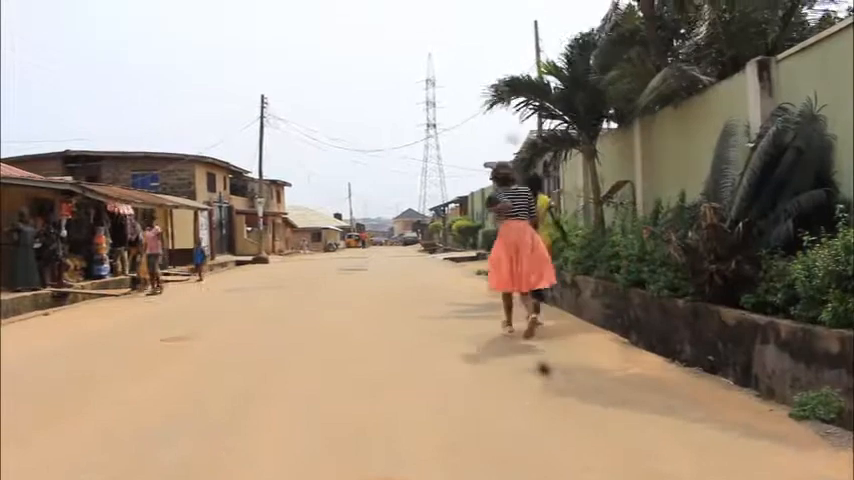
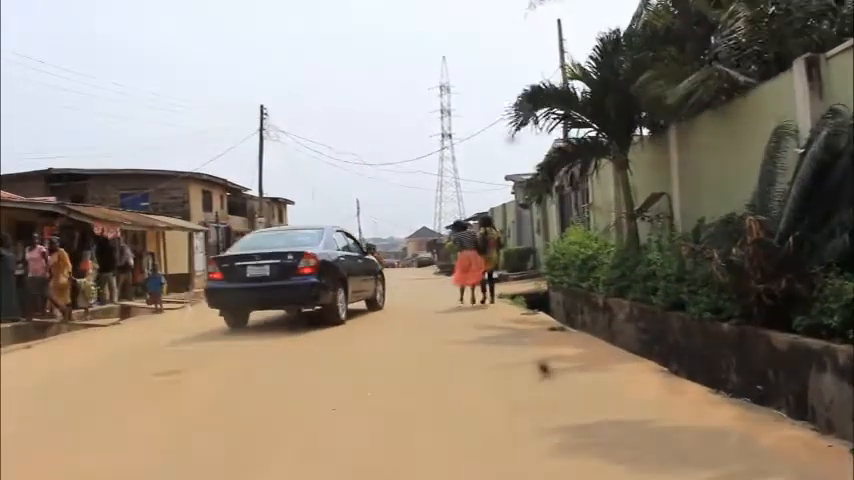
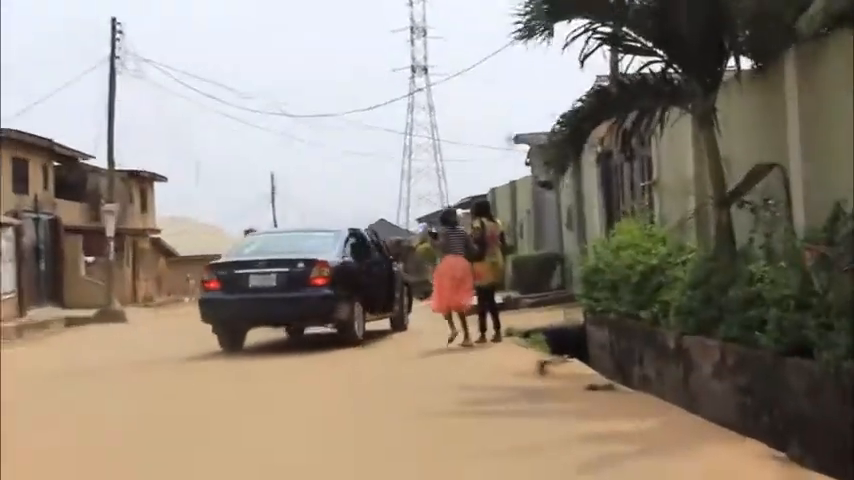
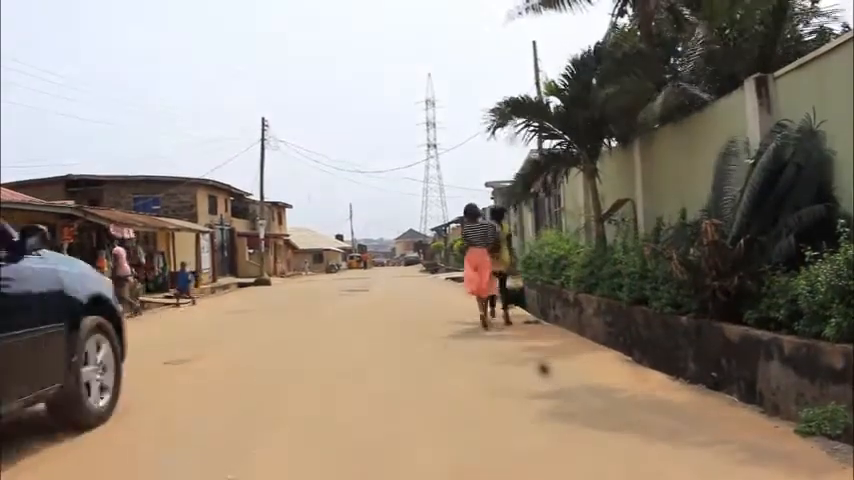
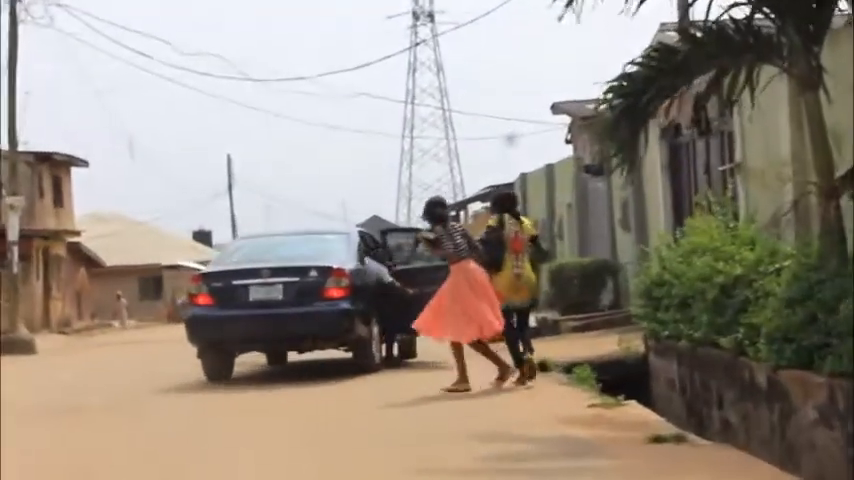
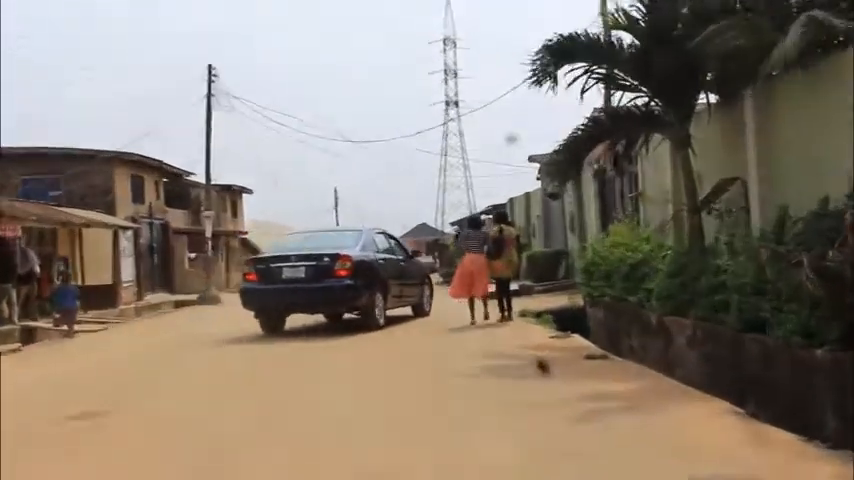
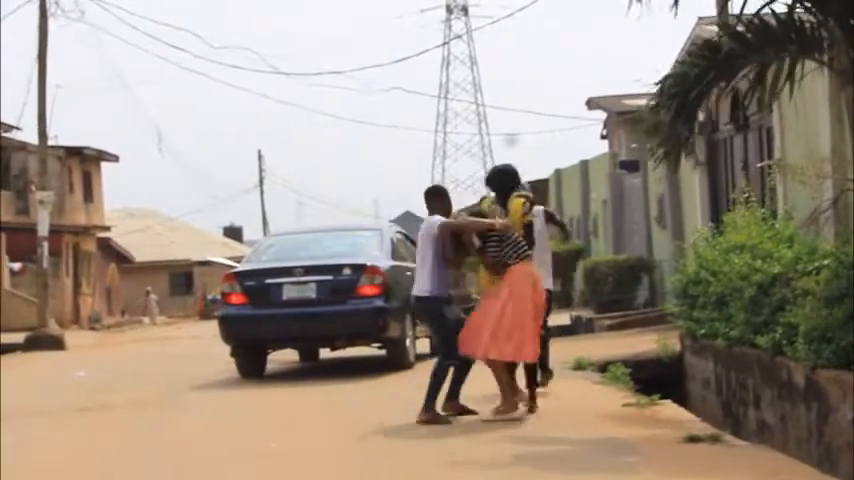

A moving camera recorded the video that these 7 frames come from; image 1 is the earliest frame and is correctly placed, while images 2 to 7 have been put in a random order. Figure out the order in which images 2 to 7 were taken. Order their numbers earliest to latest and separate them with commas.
4, 2, 6, 3, 5, 7
